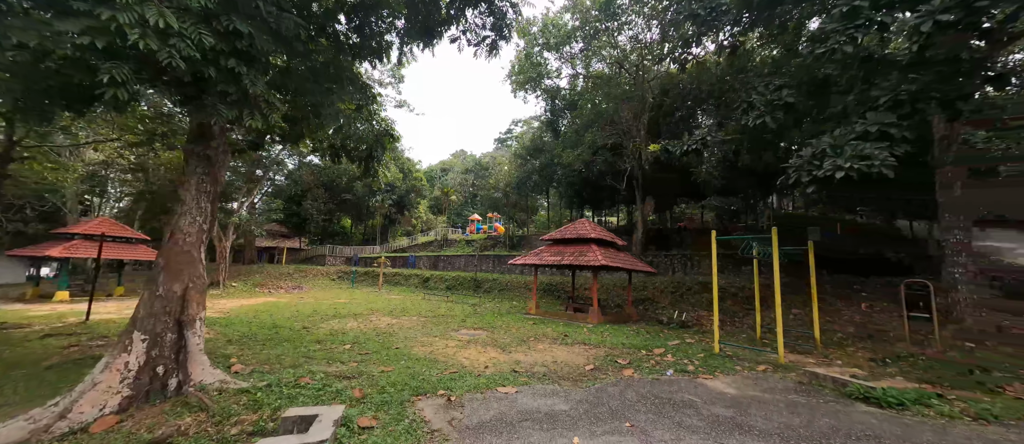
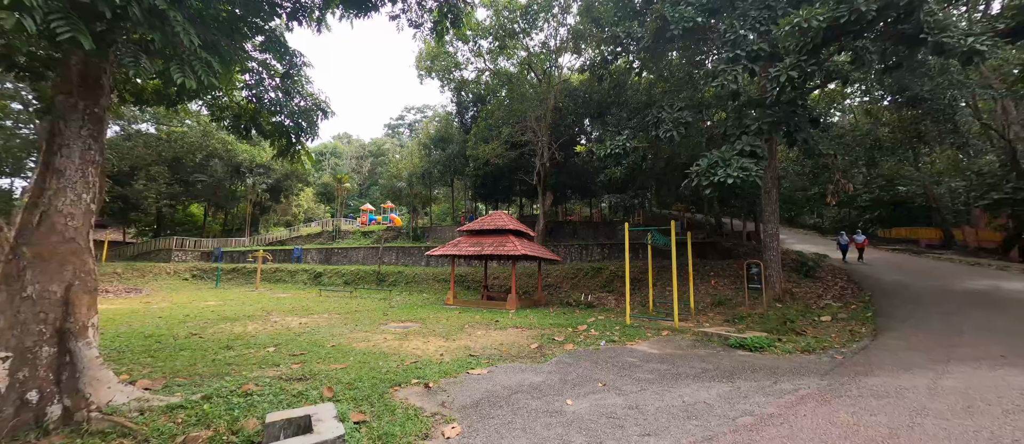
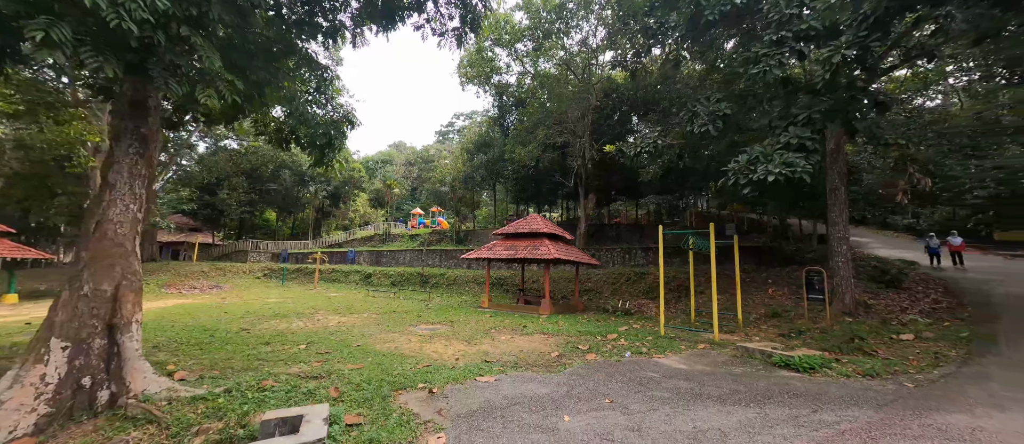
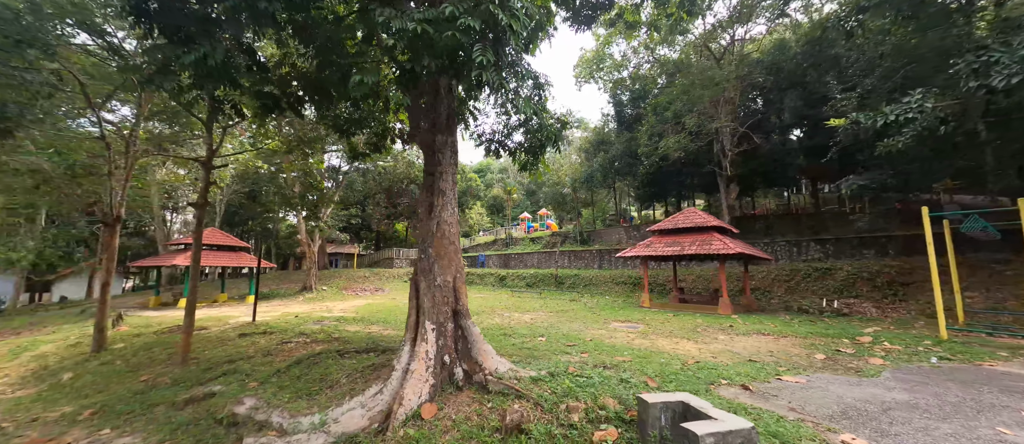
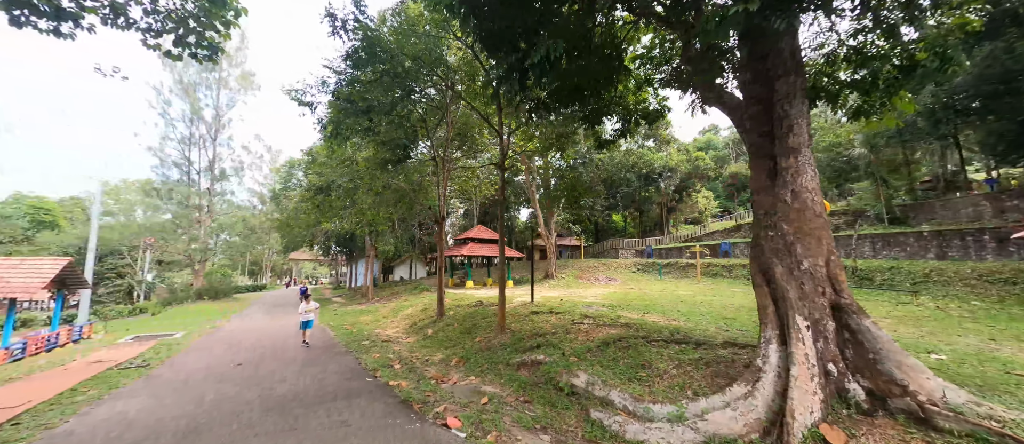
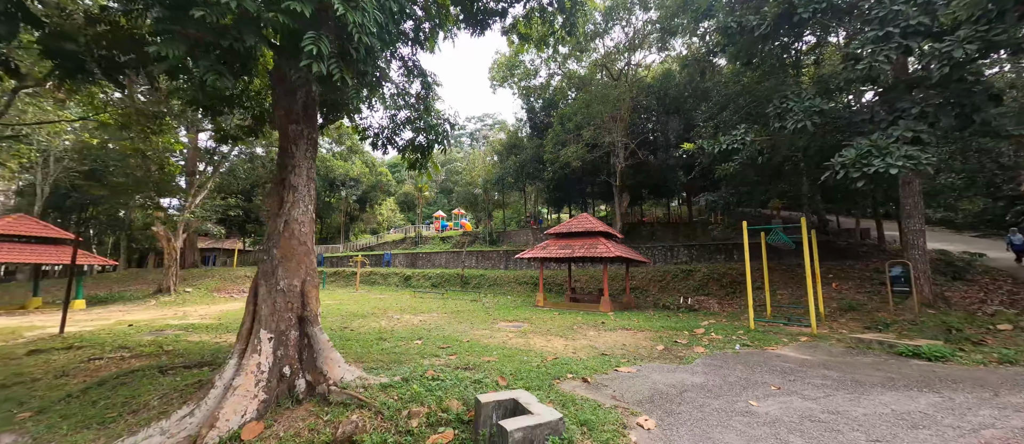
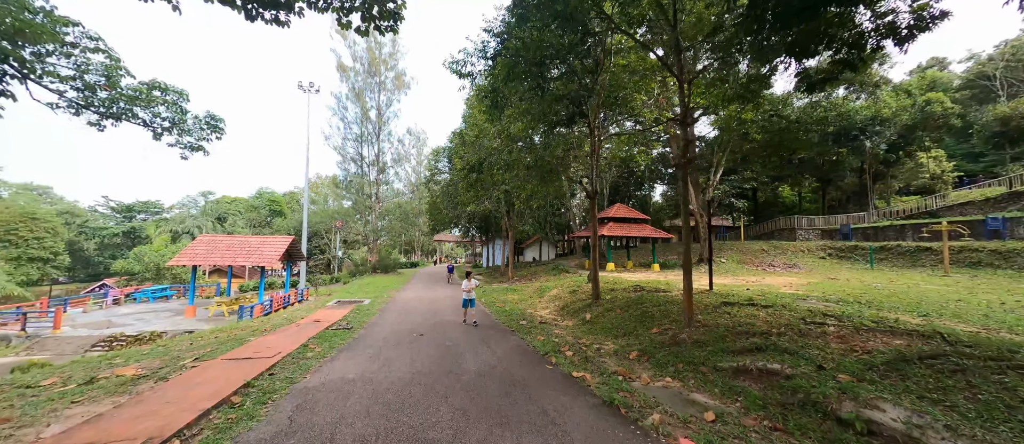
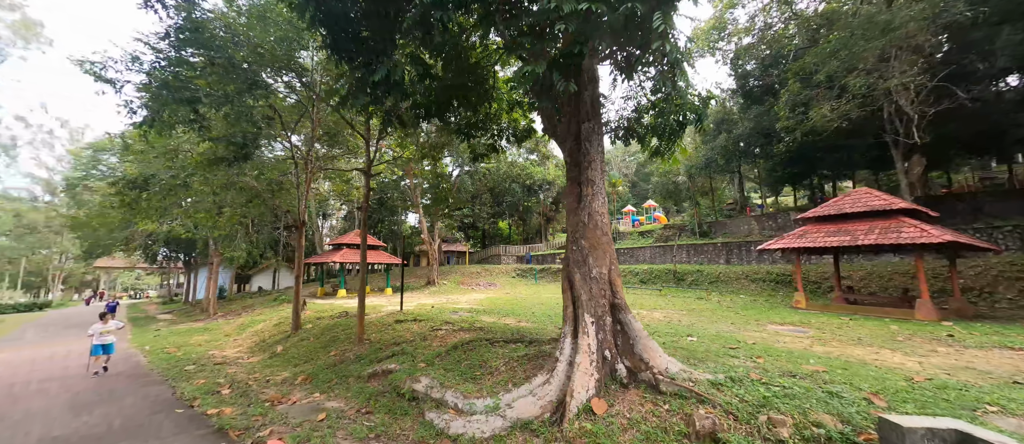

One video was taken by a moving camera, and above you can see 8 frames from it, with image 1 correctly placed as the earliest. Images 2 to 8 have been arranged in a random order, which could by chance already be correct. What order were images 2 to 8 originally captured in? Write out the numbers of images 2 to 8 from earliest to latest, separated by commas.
3, 2, 6, 4, 8, 5, 7
